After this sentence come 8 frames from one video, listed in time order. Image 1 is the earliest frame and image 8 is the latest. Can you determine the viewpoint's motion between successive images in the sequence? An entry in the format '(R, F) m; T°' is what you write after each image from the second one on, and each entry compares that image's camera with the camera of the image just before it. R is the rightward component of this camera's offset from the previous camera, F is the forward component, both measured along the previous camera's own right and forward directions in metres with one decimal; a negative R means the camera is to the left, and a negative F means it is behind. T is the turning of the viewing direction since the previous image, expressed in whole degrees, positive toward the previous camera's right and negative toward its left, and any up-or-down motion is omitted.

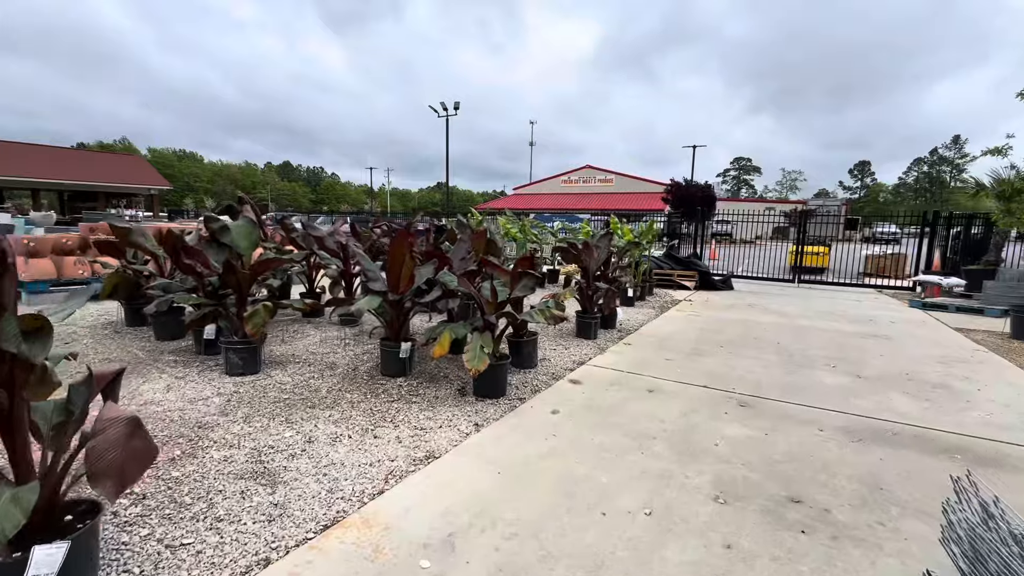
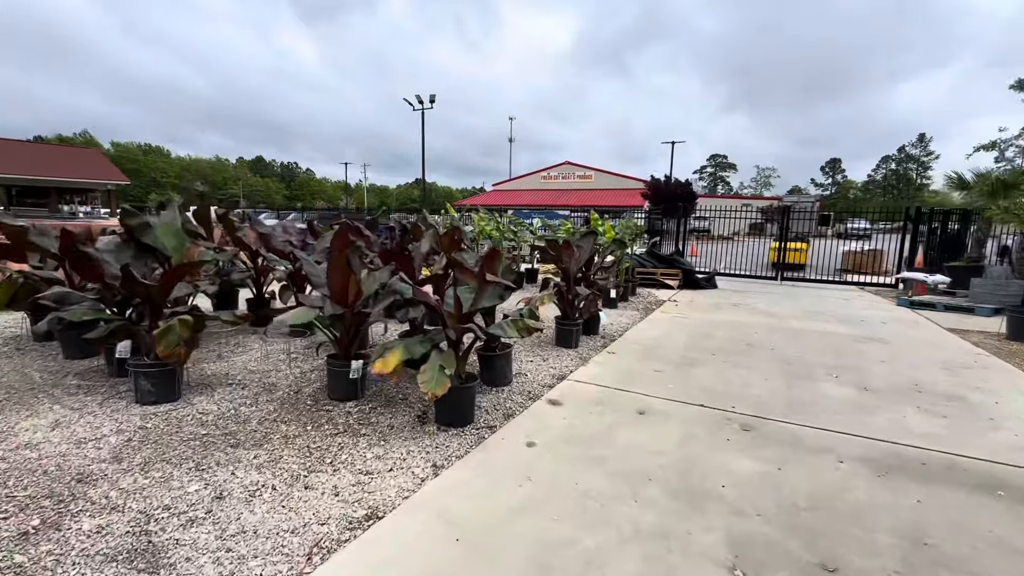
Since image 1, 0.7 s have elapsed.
(+0.1, +0.5) m; +2°
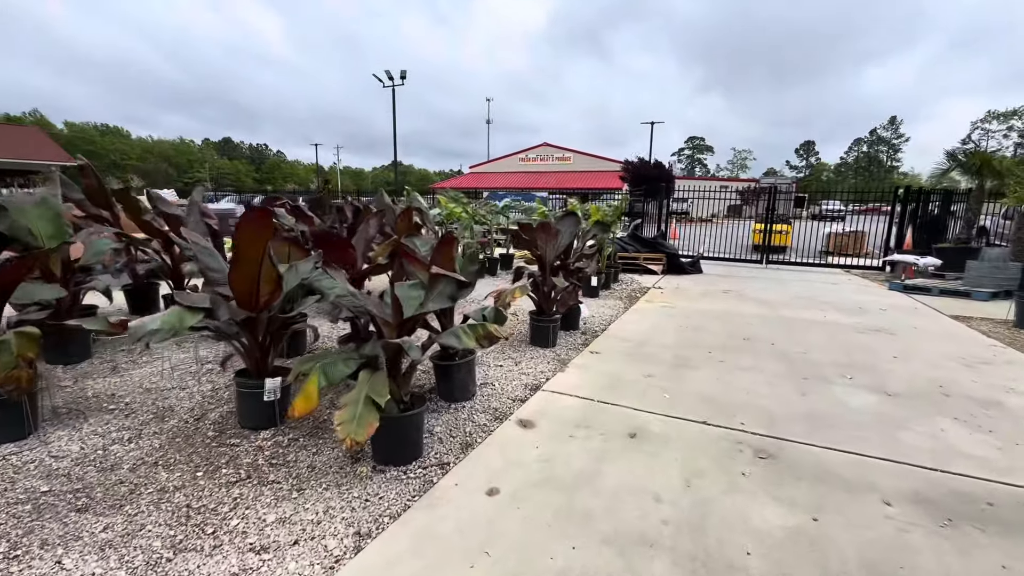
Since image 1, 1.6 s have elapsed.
(+0.1, +0.6) m; +2°
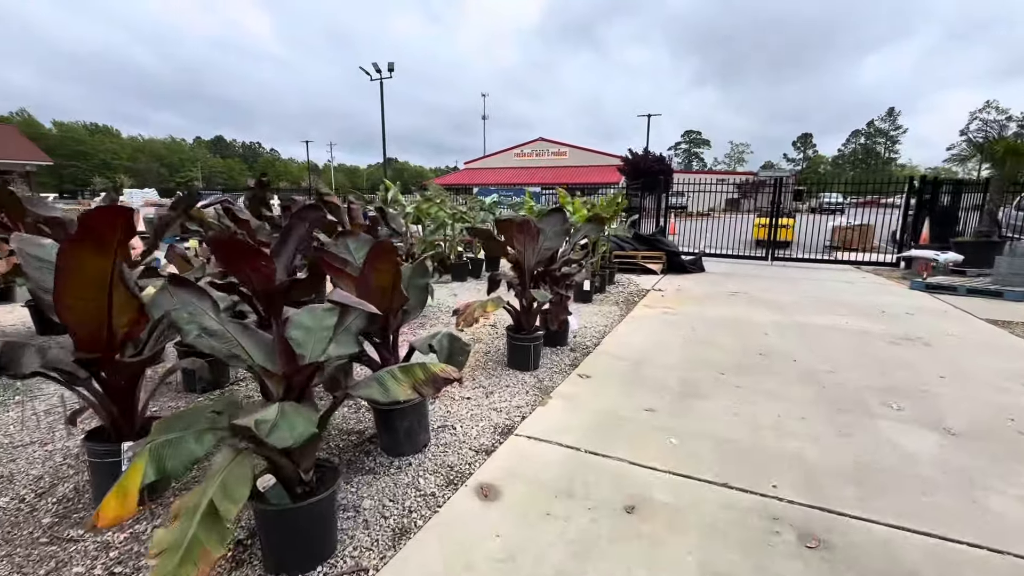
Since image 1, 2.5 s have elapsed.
(+0.2, +0.7) m; 0°
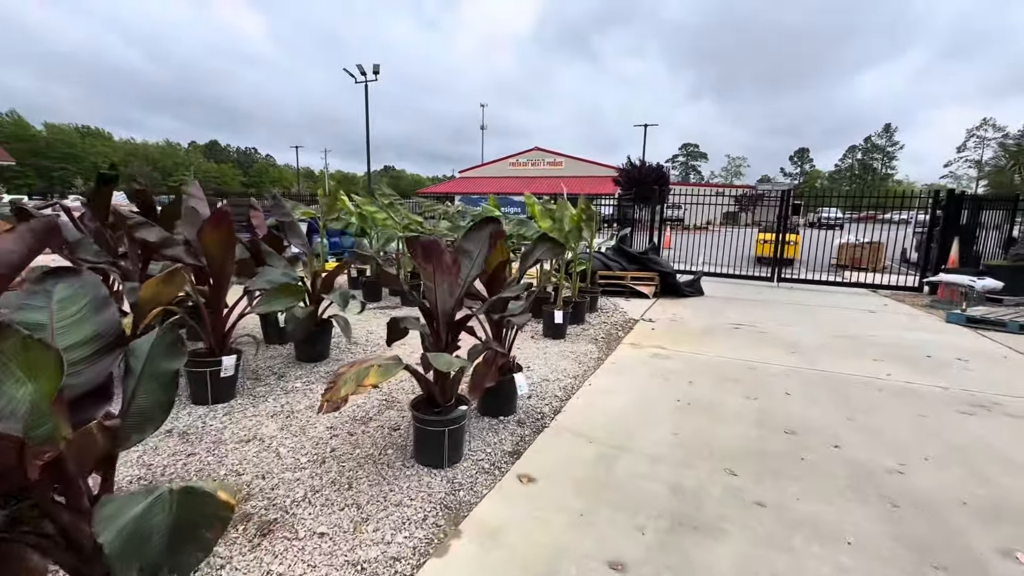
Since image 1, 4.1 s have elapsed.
(+0.4, +1.1) m; 0°
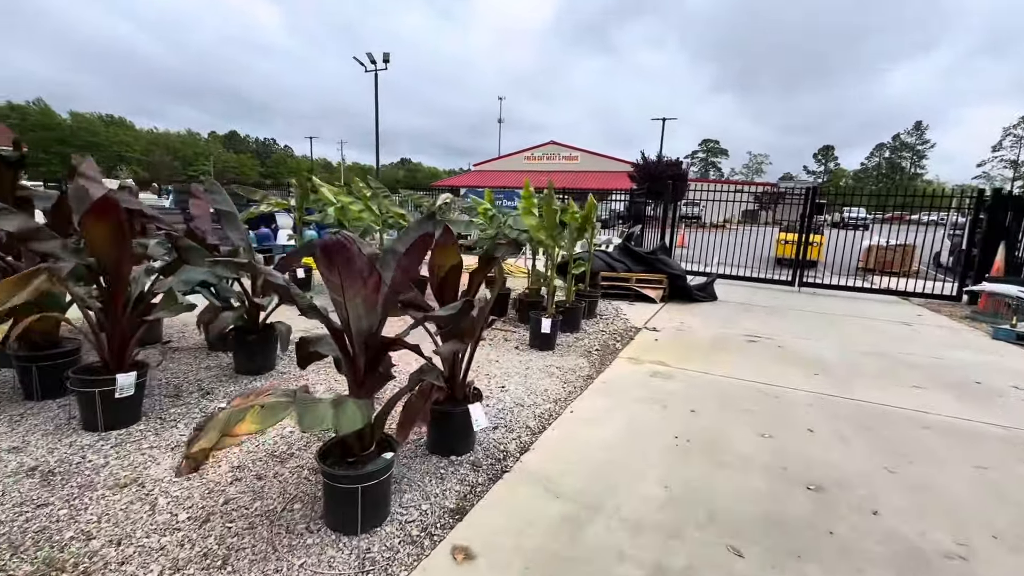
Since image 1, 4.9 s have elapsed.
(+0.3, +0.5) m; -2°
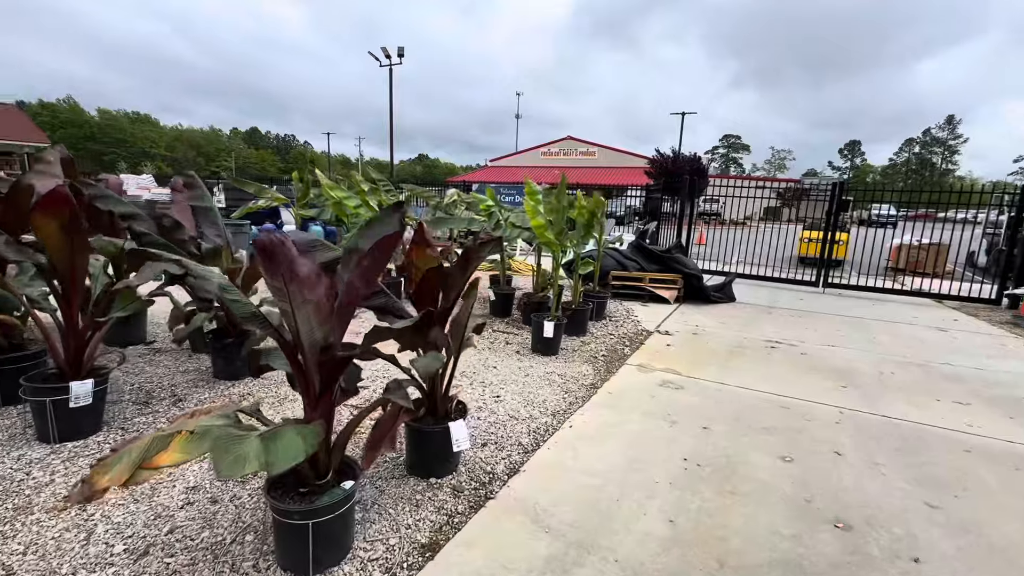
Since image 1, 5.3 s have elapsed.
(+0.1, +0.2) m; -2°
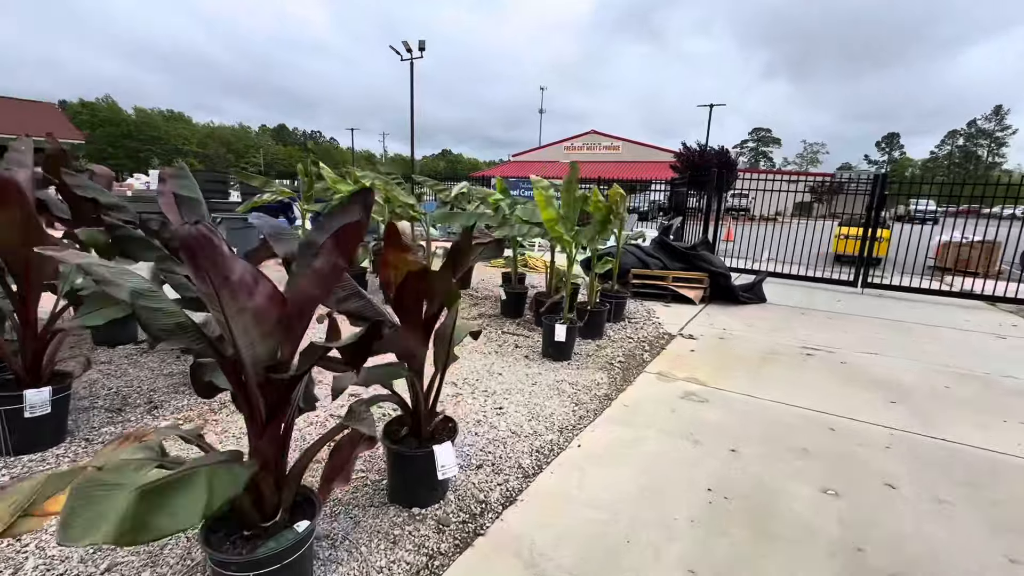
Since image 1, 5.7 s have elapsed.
(+0.1, +0.3) m; -3°
